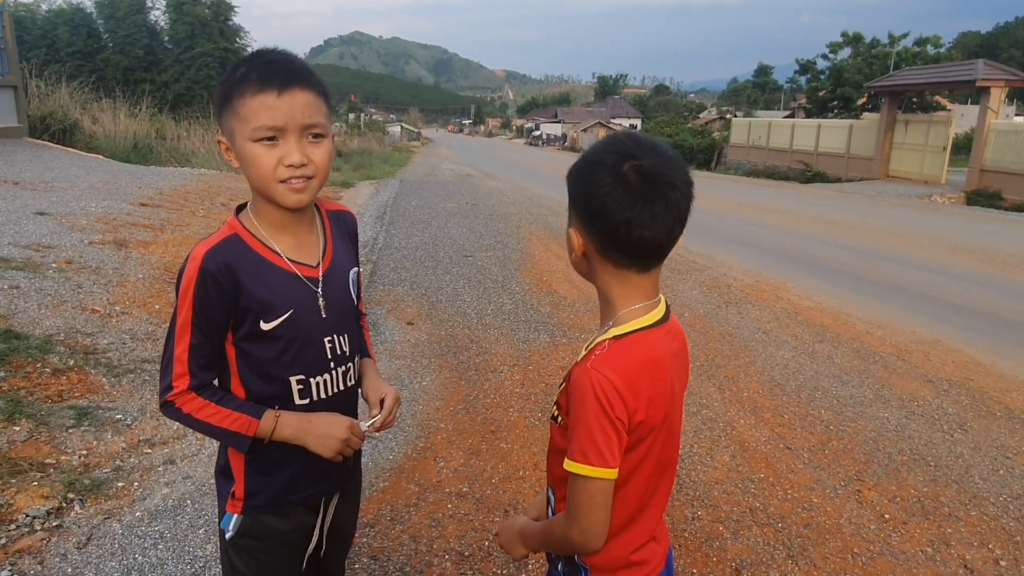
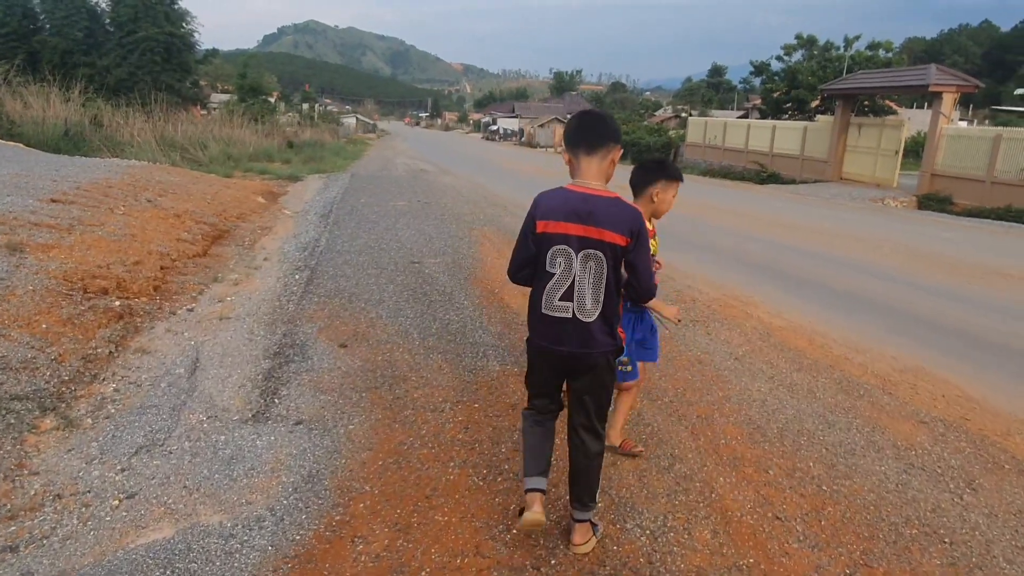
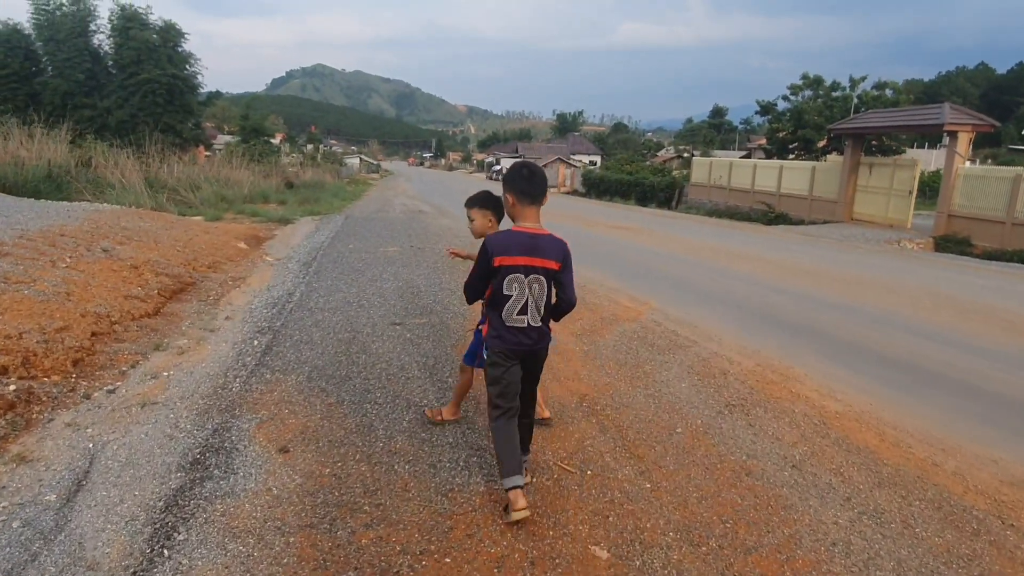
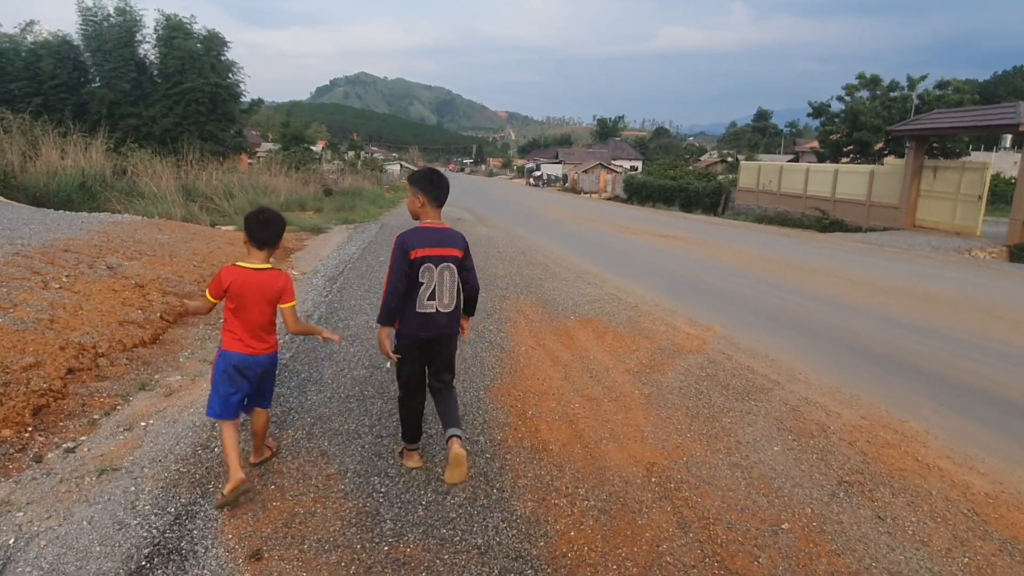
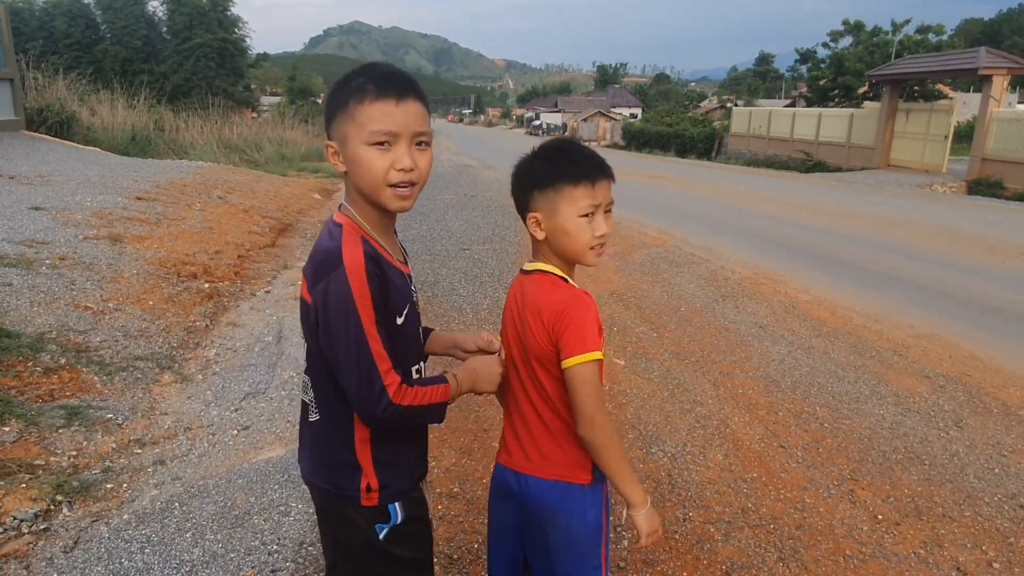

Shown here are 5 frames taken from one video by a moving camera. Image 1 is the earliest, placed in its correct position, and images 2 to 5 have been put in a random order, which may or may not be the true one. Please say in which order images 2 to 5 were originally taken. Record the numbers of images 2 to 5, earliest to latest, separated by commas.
5, 2, 3, 4
